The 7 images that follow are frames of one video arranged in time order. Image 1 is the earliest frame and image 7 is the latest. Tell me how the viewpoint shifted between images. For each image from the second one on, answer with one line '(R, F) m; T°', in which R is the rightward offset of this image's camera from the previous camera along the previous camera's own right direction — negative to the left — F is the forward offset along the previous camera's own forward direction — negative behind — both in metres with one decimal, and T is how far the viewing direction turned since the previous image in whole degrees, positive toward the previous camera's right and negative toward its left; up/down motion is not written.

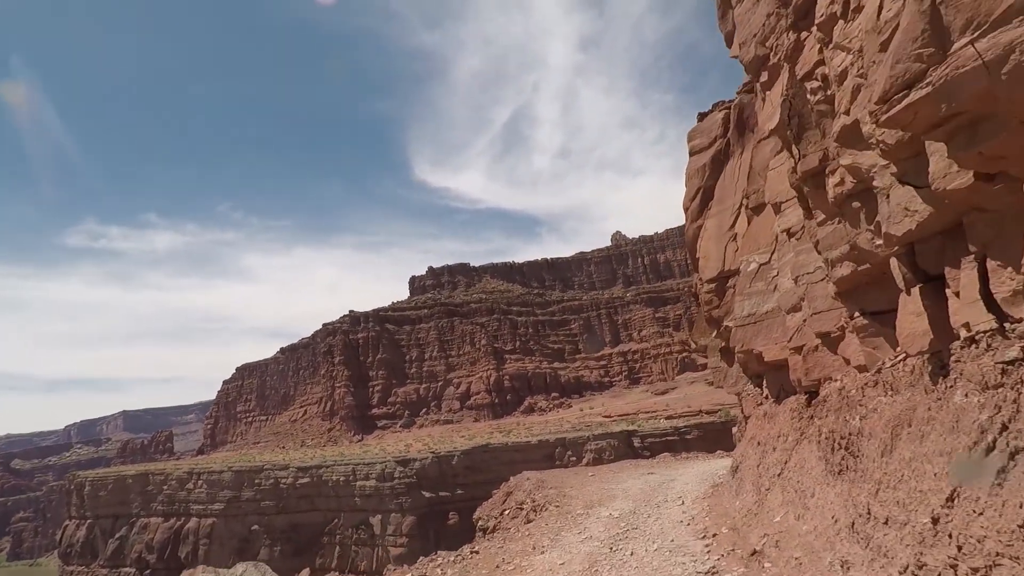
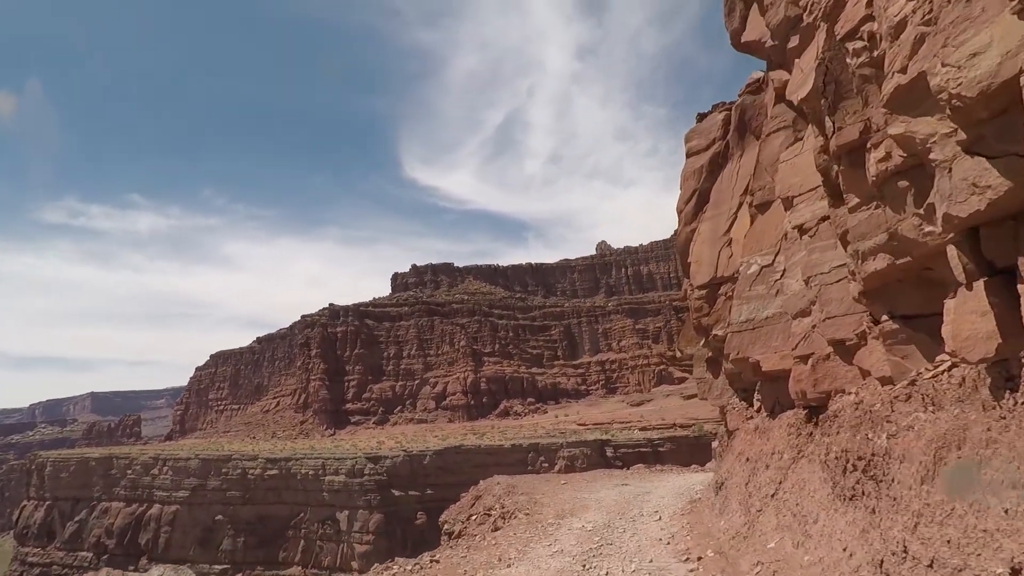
(0.0, +0.5) m; +2°
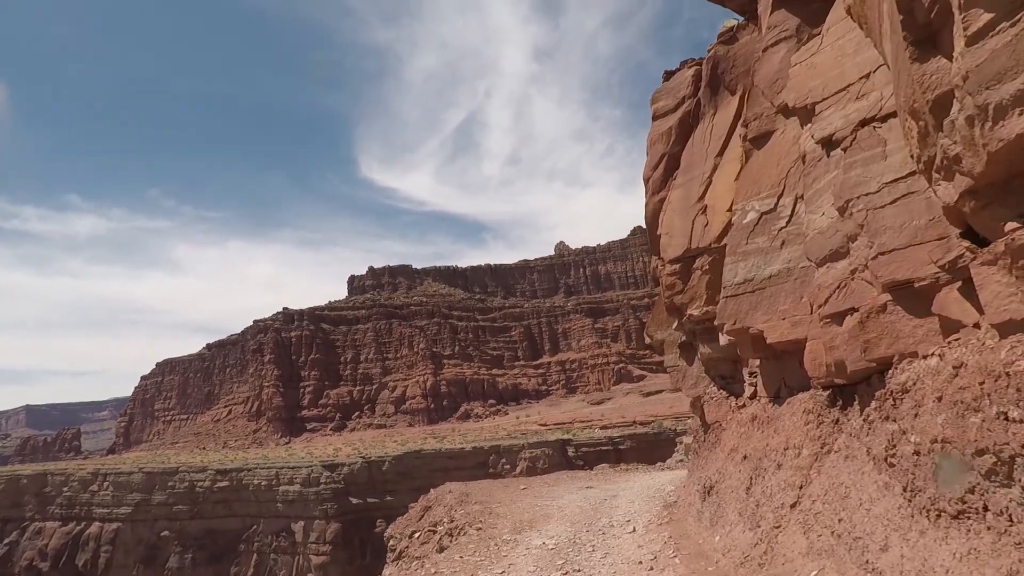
(+0.2, +1.3) m; +4°
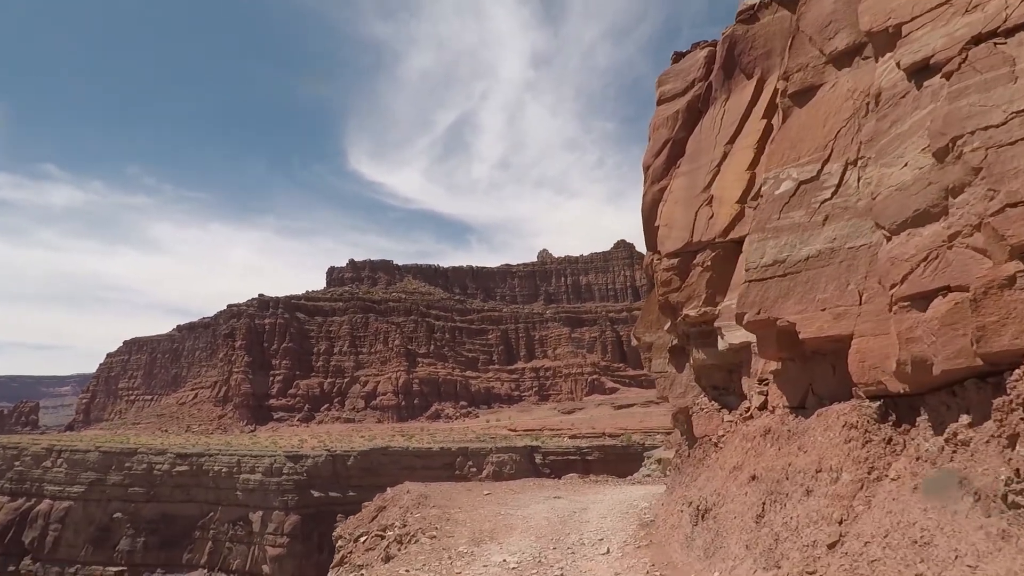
(0.0, +0.9) m; +2°
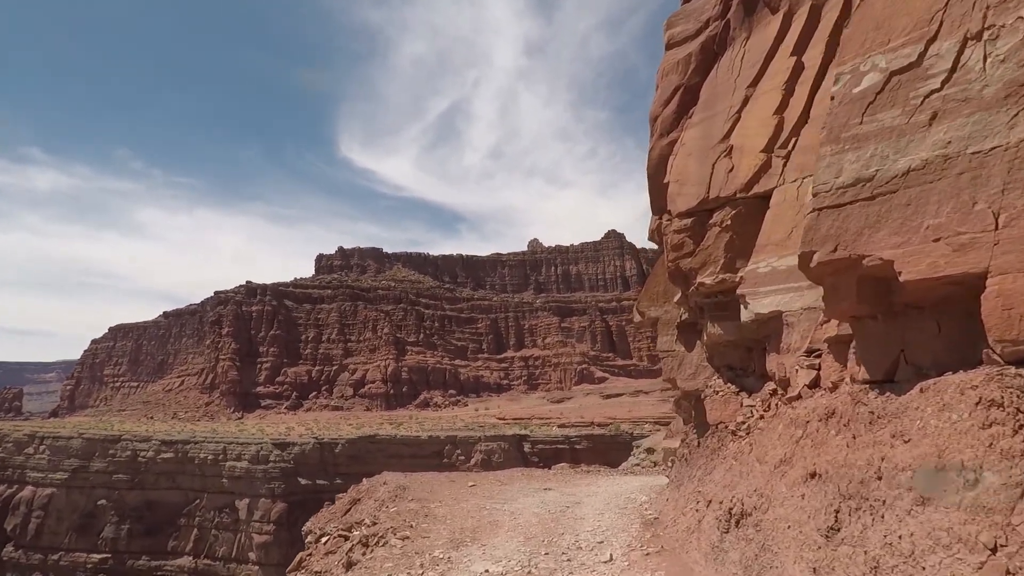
(0.0, +1.0) m; +1°
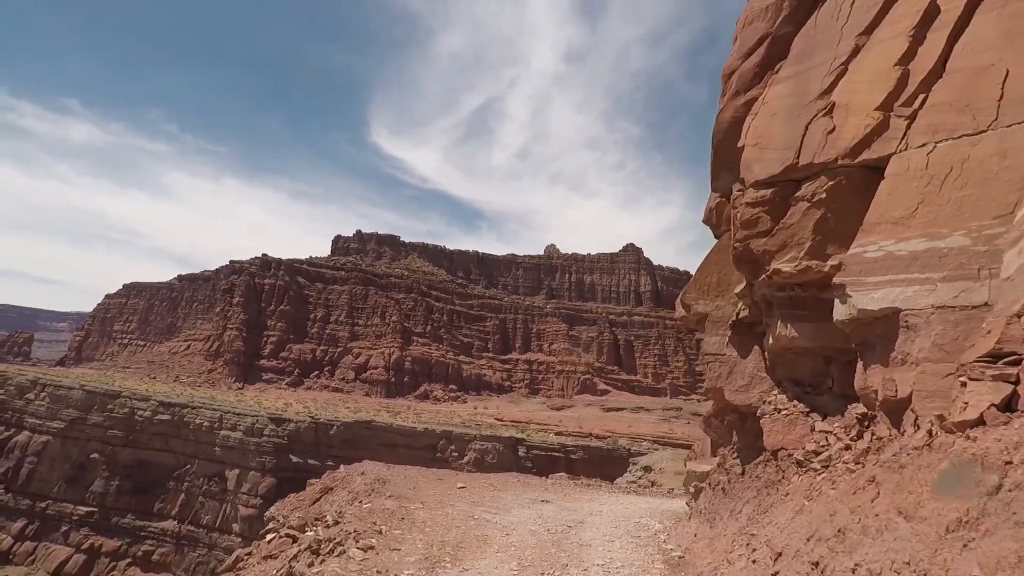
(-0.1, +1.3) m; -1°
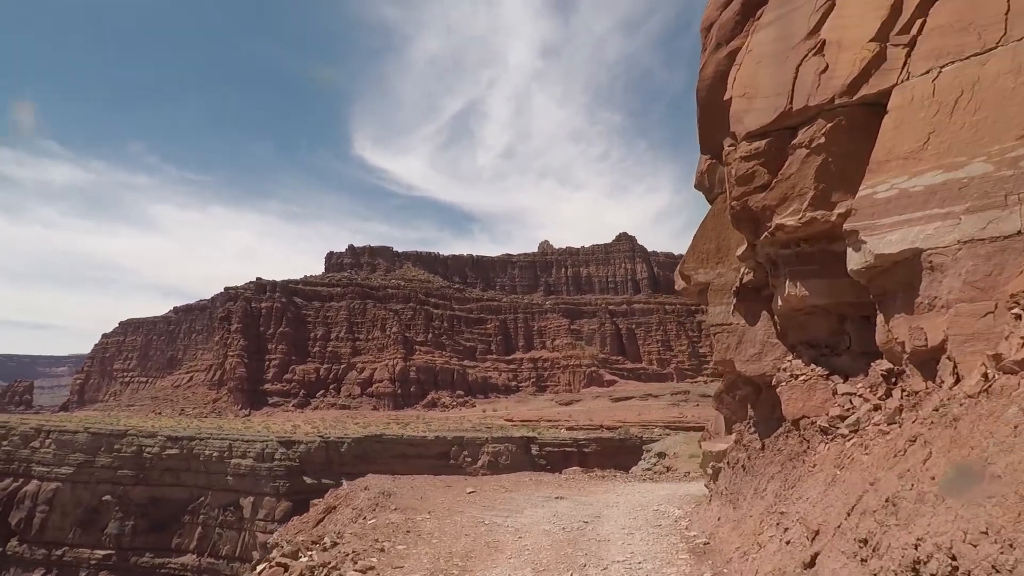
(+0.1, +0.4) m; 0°
